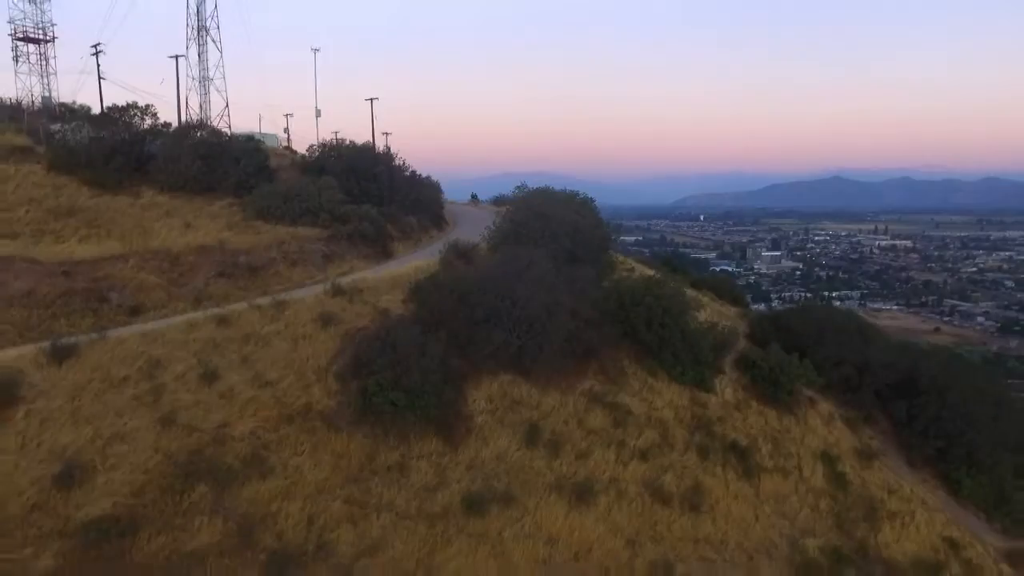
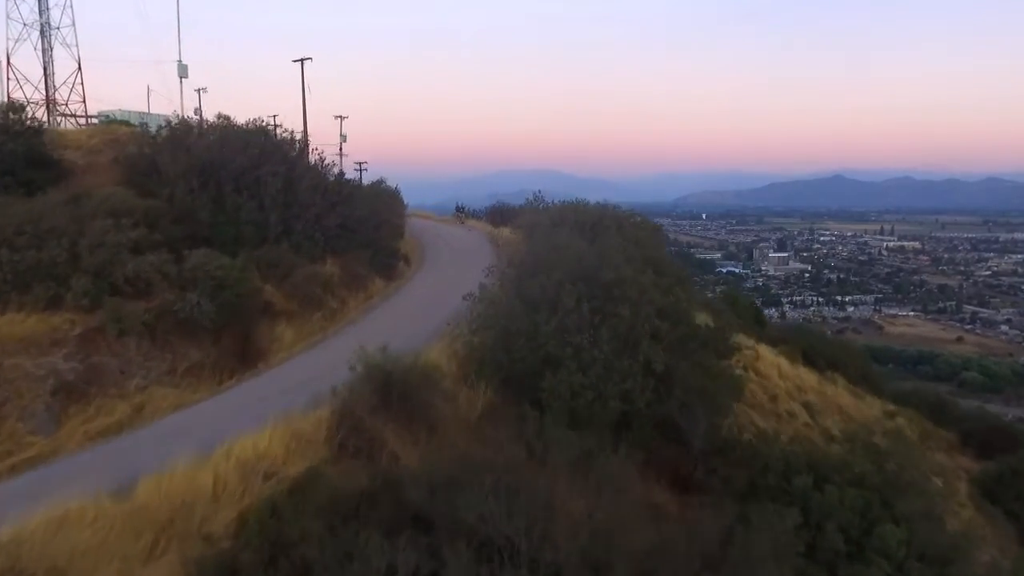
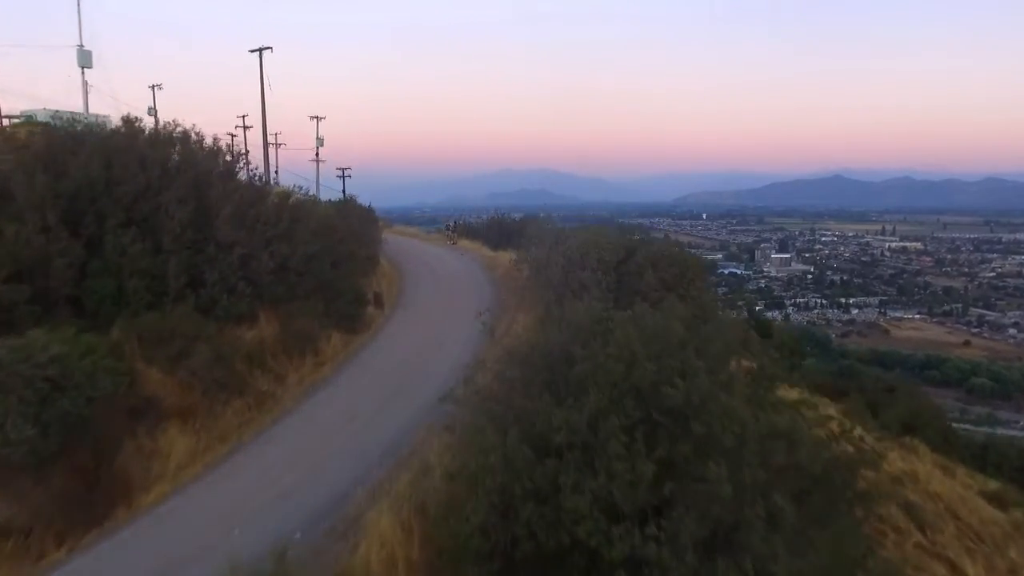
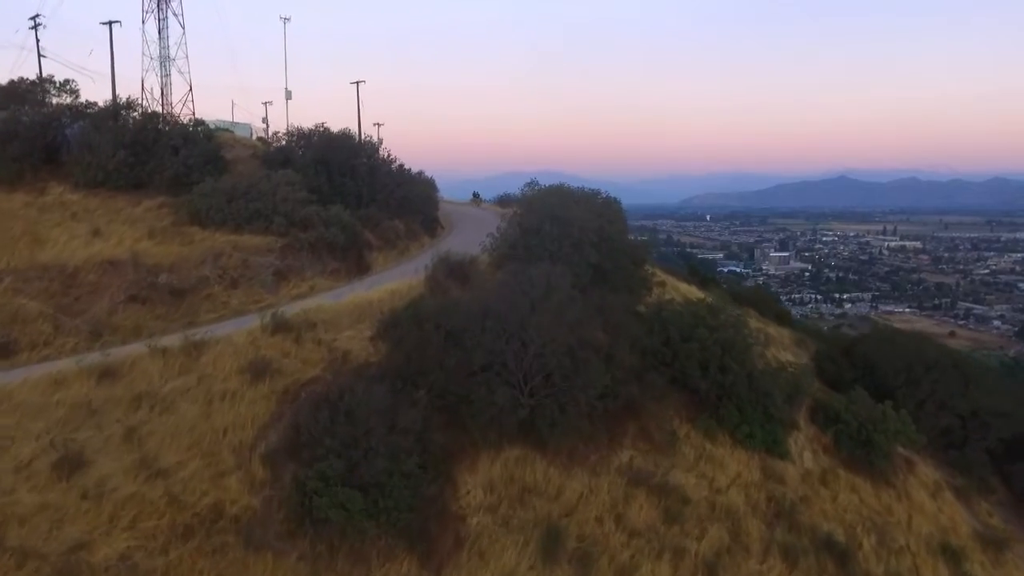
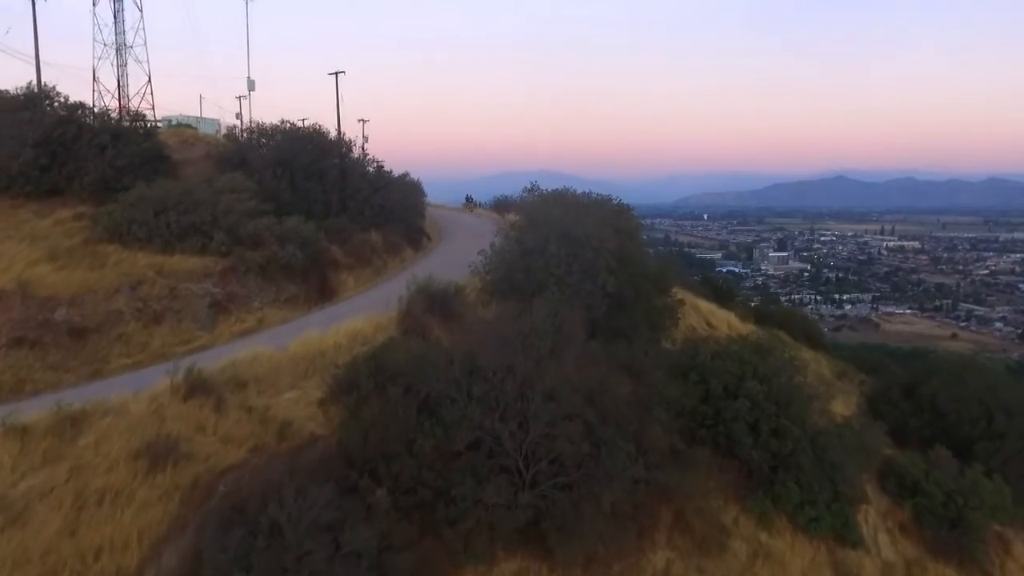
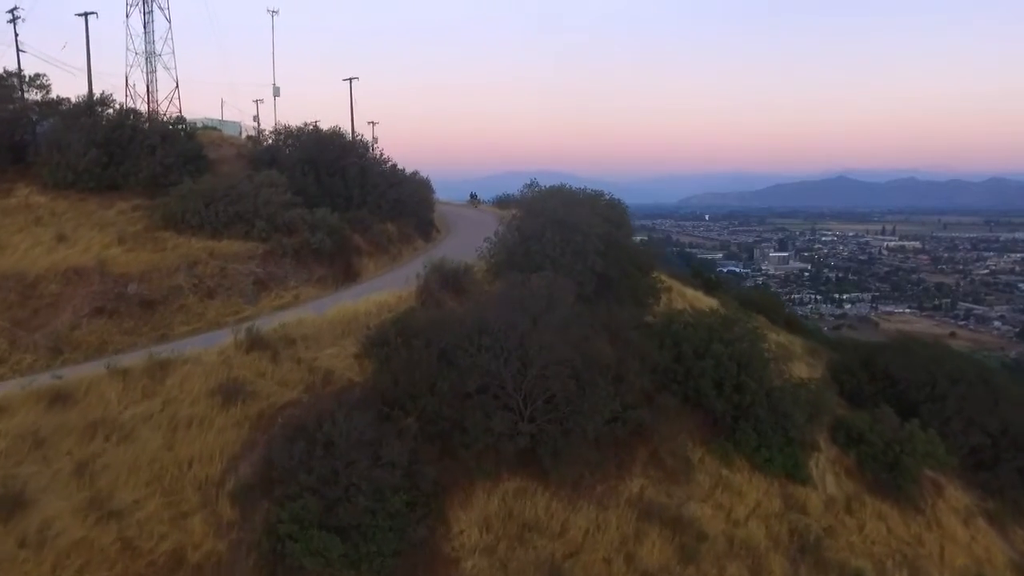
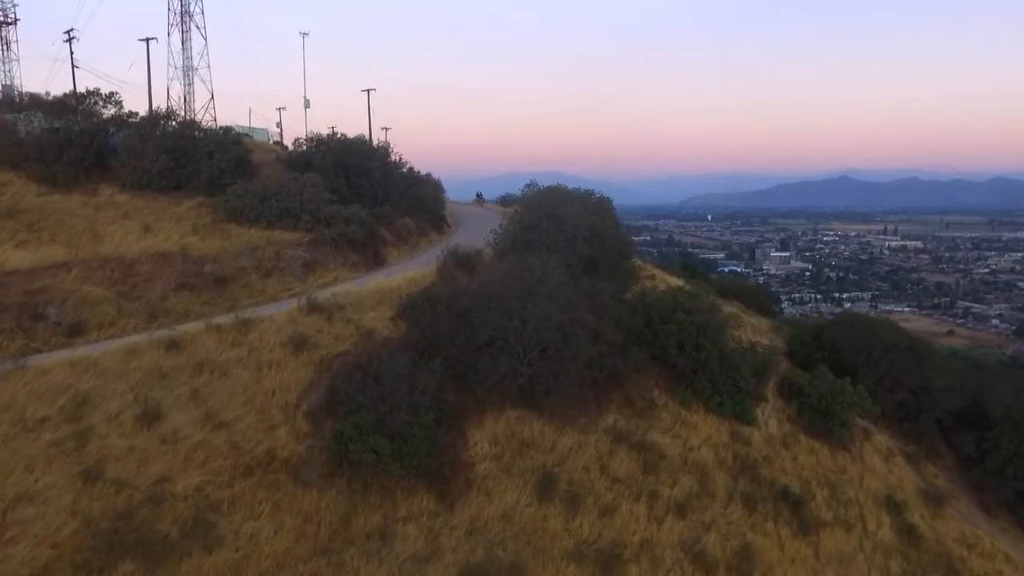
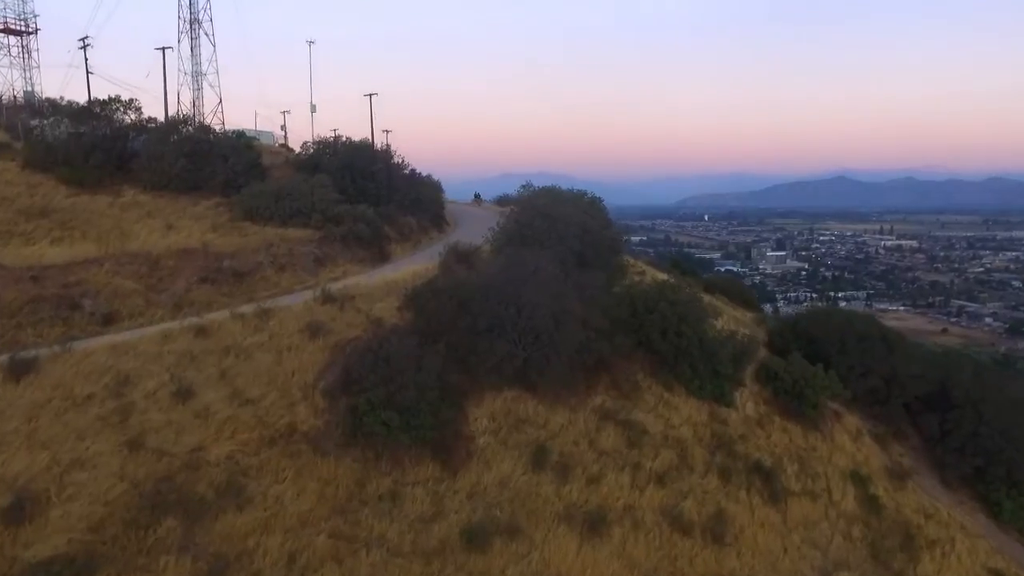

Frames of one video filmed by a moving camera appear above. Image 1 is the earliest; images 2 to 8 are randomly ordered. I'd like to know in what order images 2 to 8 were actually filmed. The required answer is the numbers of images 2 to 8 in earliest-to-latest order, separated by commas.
8, 7, 4, 6, 5, 2, 3
